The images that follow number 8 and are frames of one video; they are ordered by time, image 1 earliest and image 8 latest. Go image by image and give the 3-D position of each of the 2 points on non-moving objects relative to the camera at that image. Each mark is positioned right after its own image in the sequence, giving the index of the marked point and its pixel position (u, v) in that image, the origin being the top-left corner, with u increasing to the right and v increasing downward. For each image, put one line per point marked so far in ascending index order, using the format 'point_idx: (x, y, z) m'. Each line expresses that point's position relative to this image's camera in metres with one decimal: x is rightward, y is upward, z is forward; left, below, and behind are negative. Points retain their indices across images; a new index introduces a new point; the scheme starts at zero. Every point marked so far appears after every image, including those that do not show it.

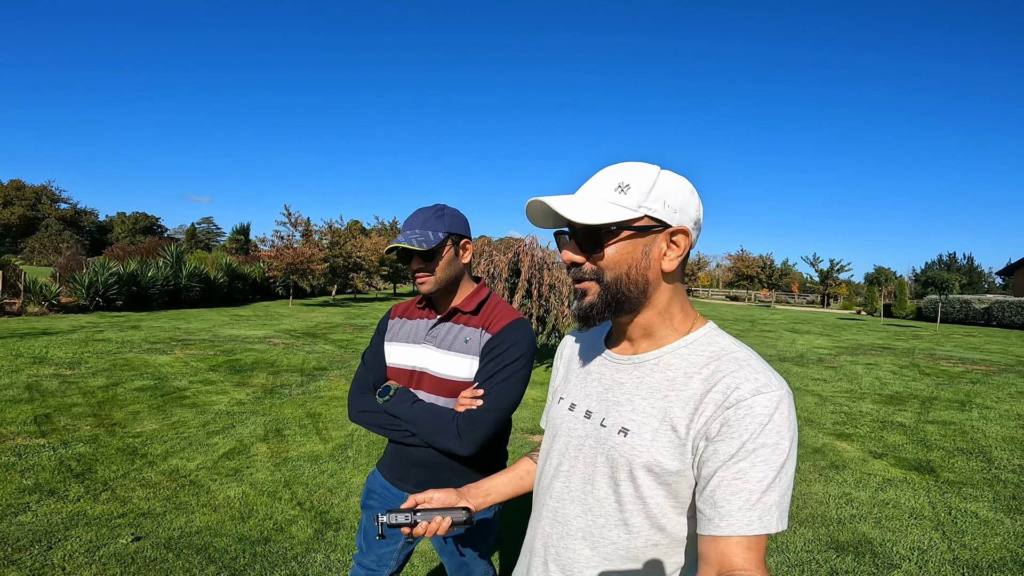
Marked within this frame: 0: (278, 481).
0: (-1.8, -1.5, +4.4) m
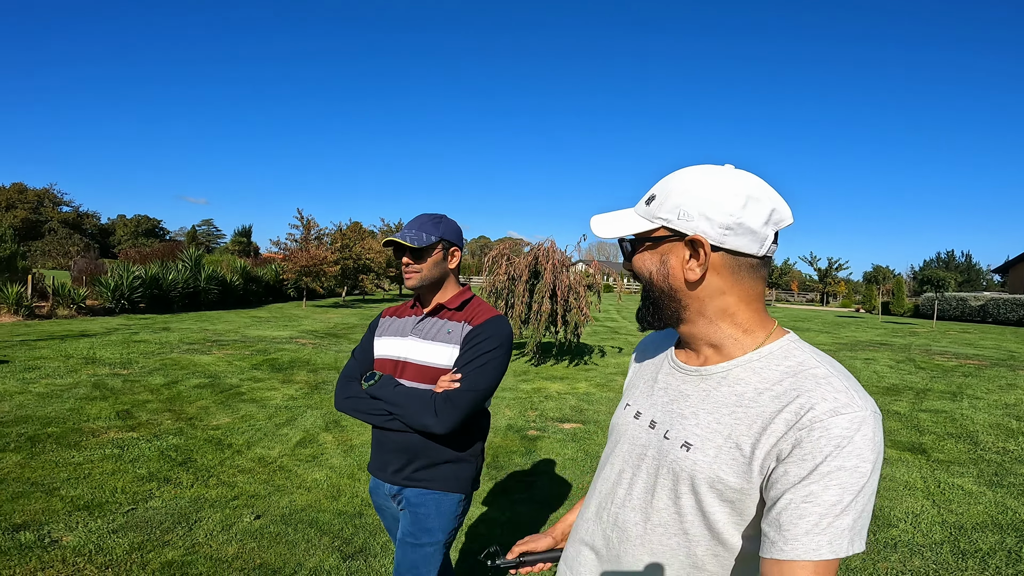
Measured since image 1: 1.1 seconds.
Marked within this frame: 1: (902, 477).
0: (-1.4, -1.6, +5.0) m
1: (+3.7, -1.8, +5.2) m
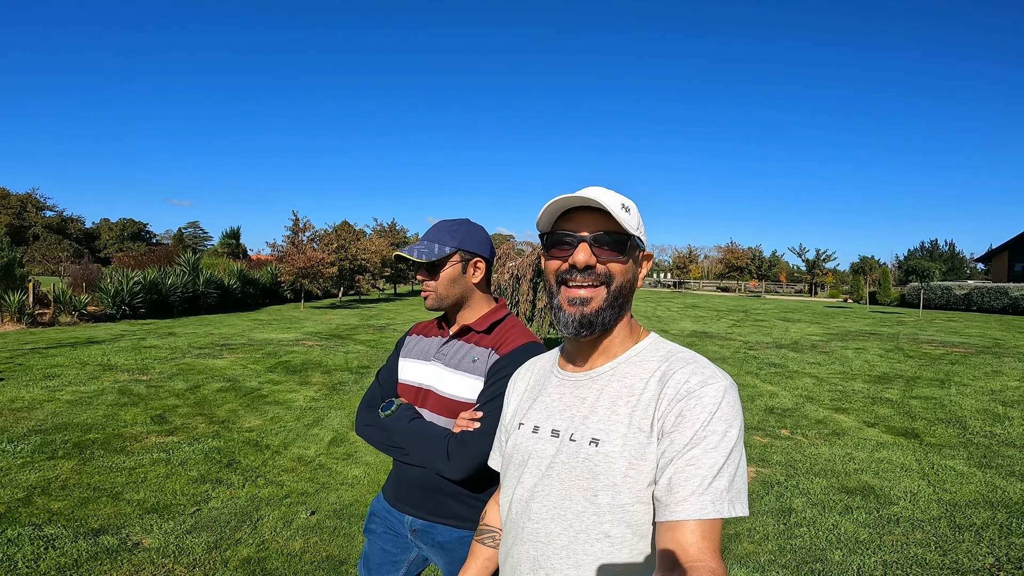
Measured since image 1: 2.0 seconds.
0: (-1.2, -1.6, +5.3) m
1: (+3.9, -1.7, +5.6) m
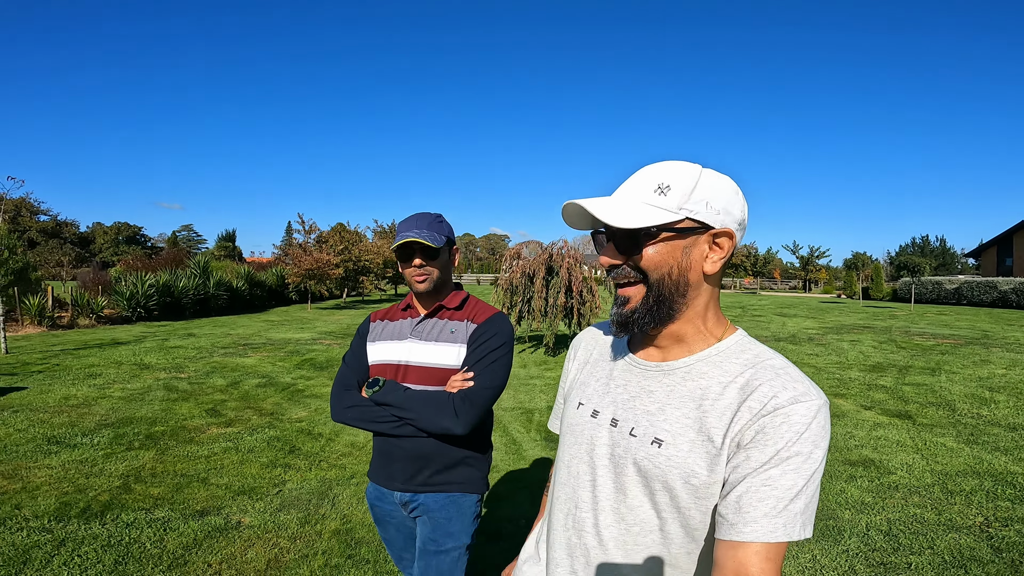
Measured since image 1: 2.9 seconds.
0: (-0.9, -1.6, +5.8) m
1: (+4.2, -1.7, +6.2) m
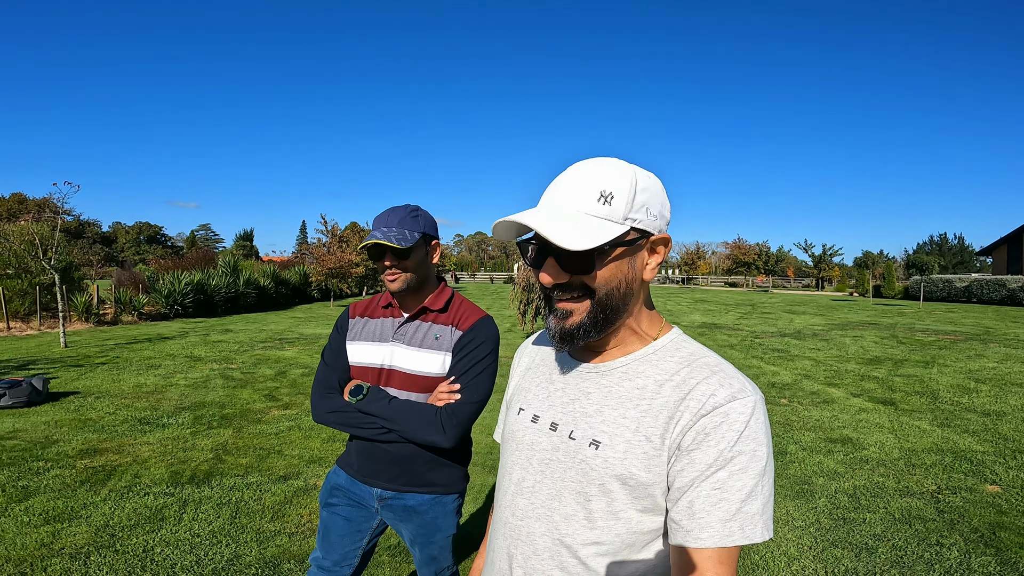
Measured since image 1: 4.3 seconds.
0: (-0.6, -1.6, +6.7) m
1: (+4.5, -1.6, +6.9) m
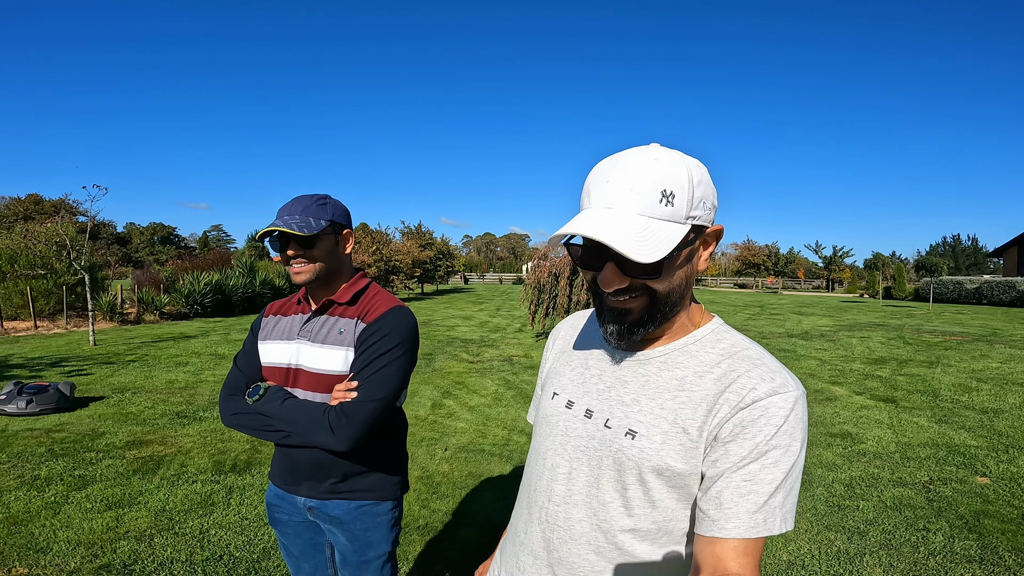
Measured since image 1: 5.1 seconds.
0: (-0.4, -1.6, +7.1) m
1: (+4.7, -1.7, +7.2) m
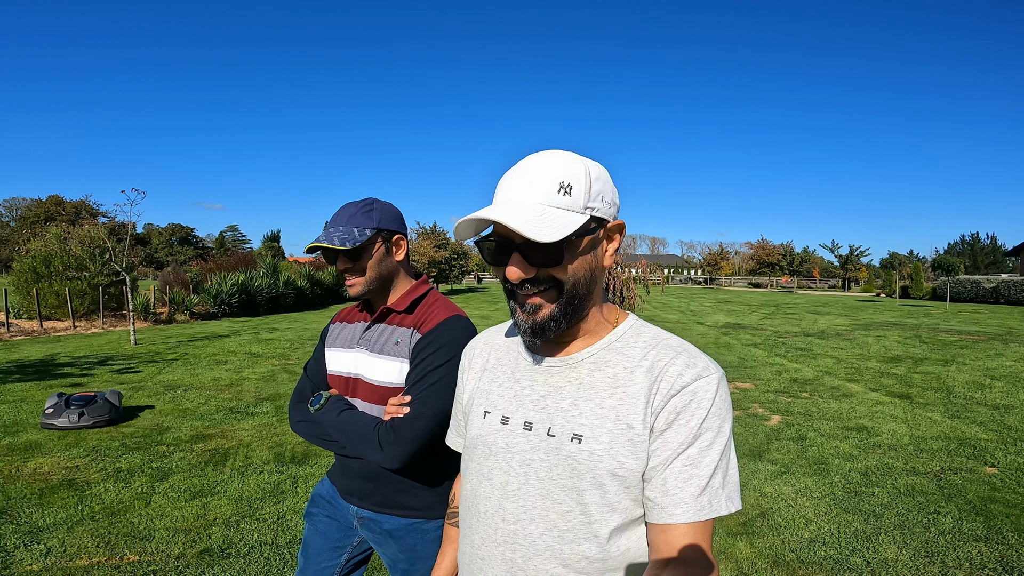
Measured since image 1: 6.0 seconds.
0: (0.0, -1.6, +7.5) m
1: (+5.1, -1.7, +7.5) m
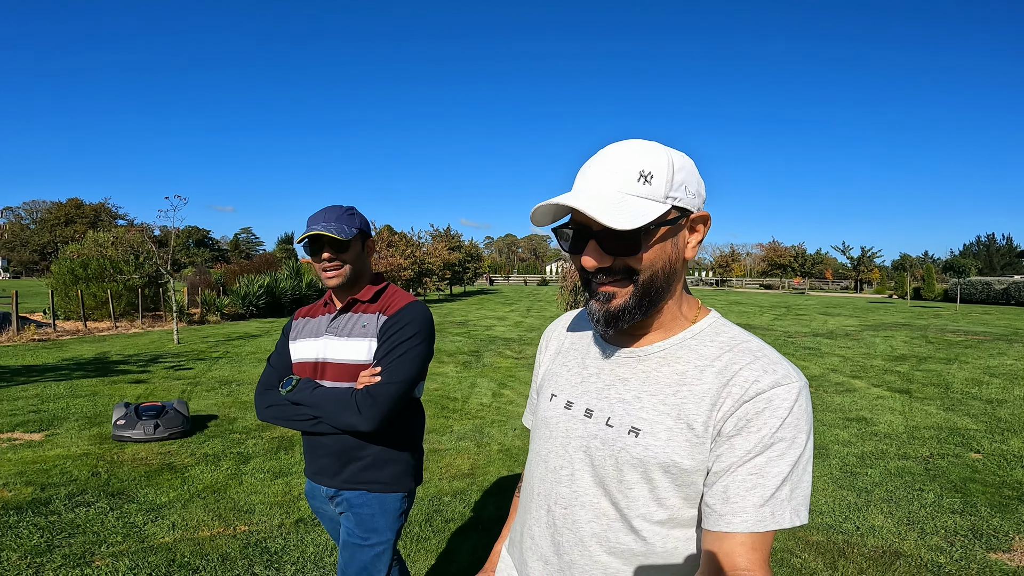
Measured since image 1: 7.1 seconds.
0: (+0.4, -1.7, +8.2) m
1: (+5.5, -1.7, +8.1) m
